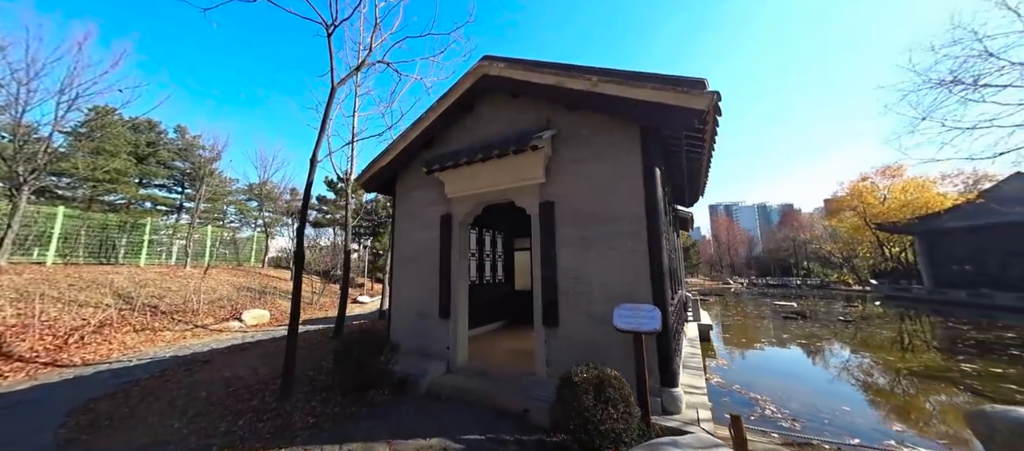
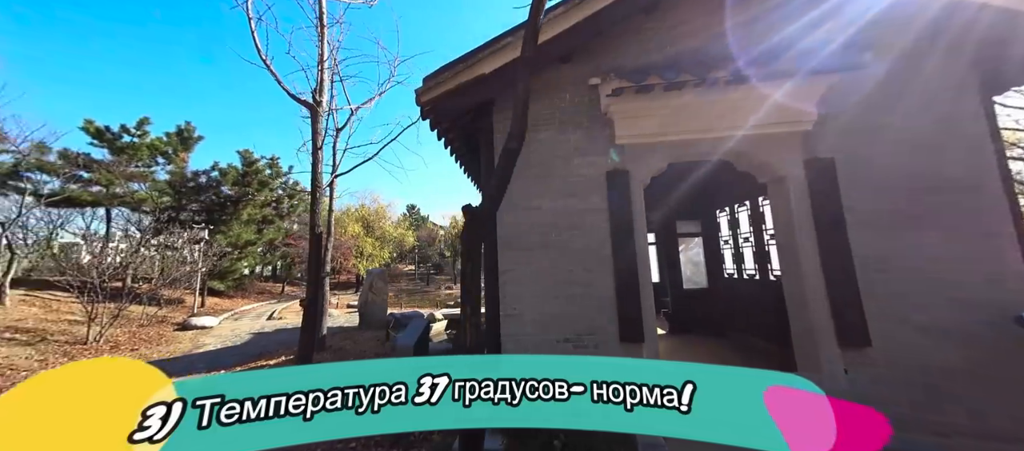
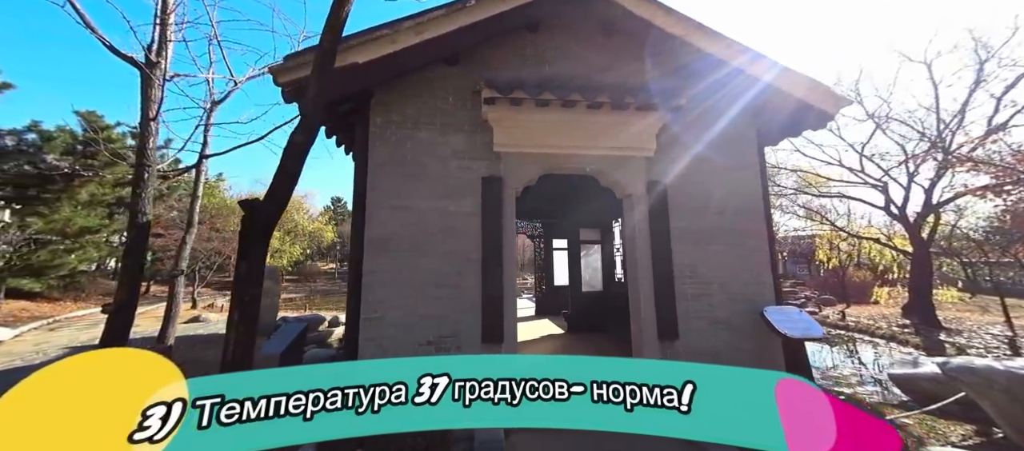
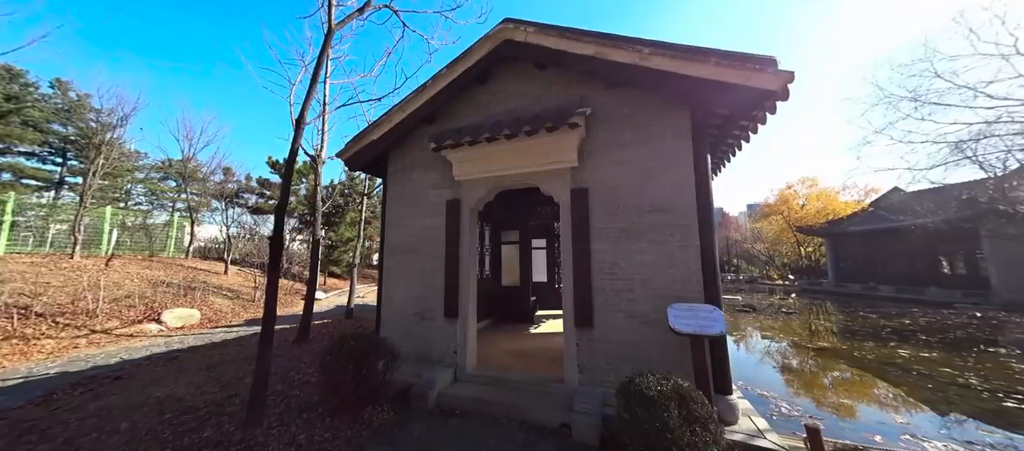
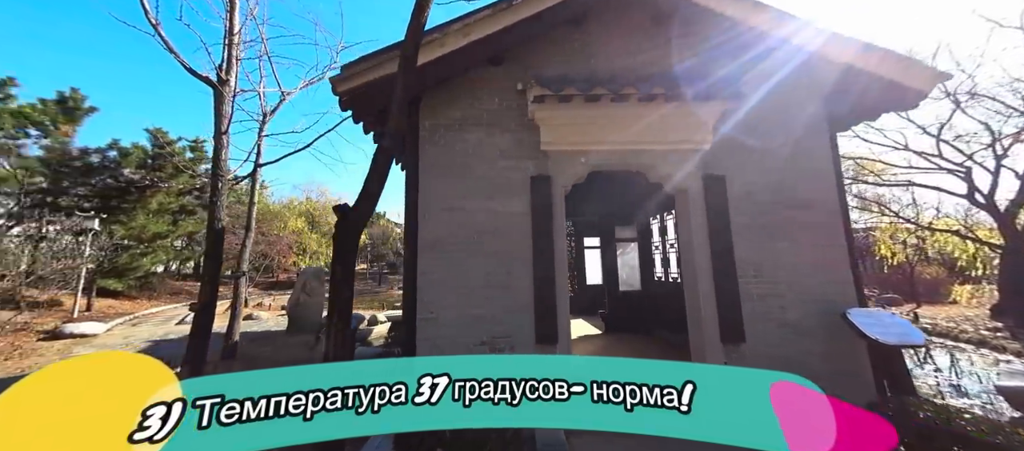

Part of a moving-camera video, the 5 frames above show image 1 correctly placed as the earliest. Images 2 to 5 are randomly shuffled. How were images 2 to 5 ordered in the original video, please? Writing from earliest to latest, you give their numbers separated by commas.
4, 3, 5, 2
